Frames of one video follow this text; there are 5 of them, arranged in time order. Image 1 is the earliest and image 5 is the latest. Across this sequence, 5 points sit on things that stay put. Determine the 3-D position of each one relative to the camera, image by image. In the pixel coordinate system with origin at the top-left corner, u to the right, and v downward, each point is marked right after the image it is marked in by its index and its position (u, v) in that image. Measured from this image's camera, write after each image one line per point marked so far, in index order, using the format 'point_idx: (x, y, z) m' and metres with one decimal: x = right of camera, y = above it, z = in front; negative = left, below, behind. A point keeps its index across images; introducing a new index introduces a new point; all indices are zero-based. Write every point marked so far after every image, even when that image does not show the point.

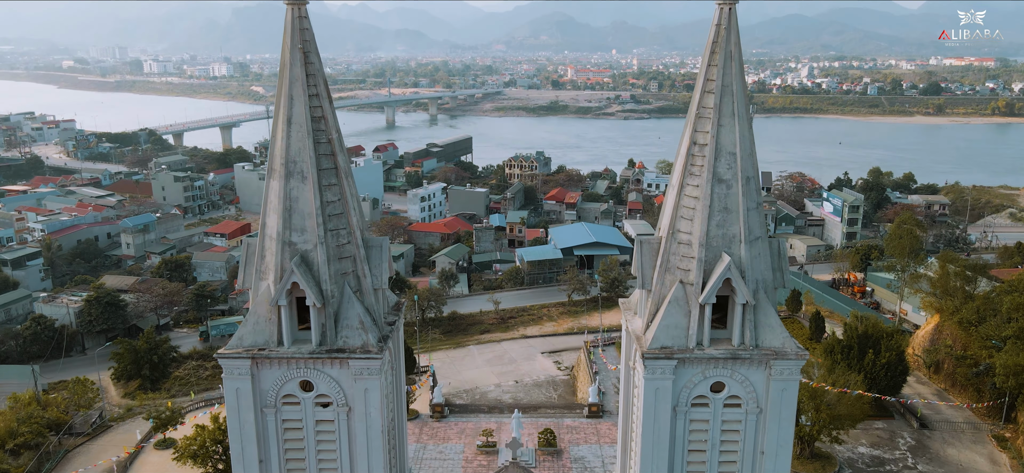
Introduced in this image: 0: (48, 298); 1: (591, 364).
0: (-10.4, -1.4, +16.8) m
1: (+1.2, -2.0, +11.5) m
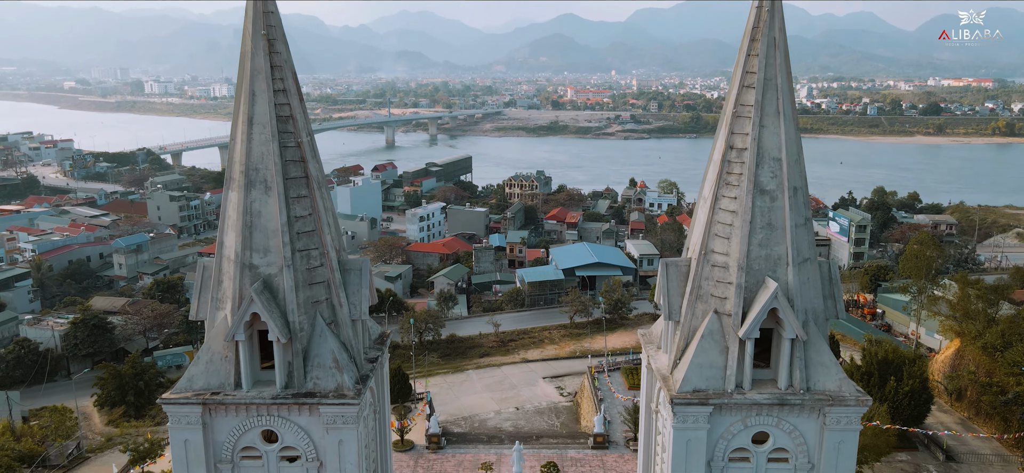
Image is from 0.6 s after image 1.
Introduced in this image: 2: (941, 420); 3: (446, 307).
0: (-10.4, -1.8, +16.3) m
1: (+1.2, -2.3, +11.0) m
2: (+5.8, -2.5, +10.1) m
3: (-1.5, -1.7, +17.7) m
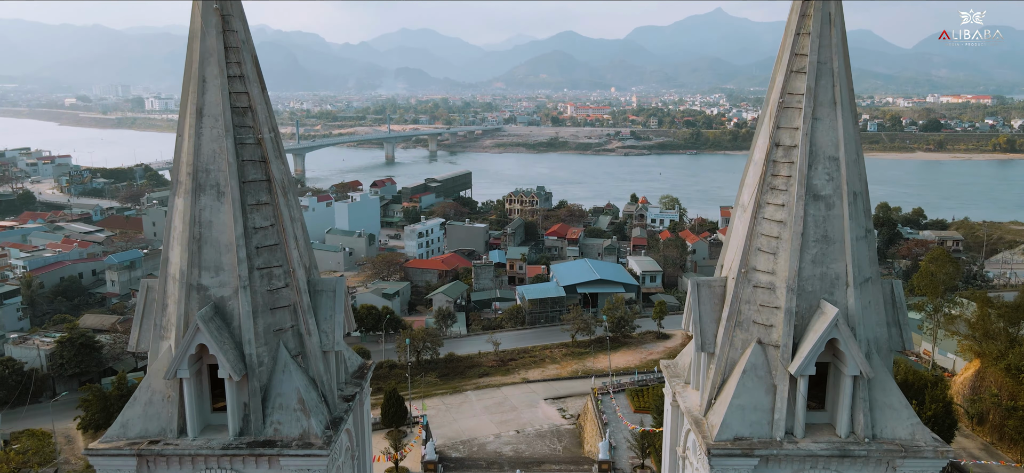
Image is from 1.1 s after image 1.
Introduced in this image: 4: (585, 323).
0: (-10.4, -2.2, +15.8) m
1: (+1.2, -2.5, +10.5) m
2: (+5.8, -2.7, +9.6) m
3: (-1.5, -2.0, +17.3) m
4: (+1.6, -1.9, +16.5) m
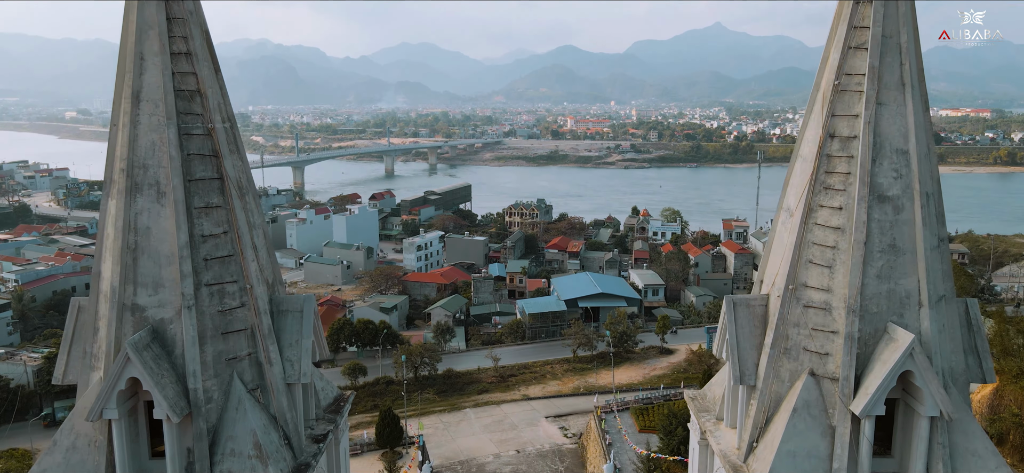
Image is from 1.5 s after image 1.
0: (-10.4, -2.4, +15.4) m
1: (+1.2, -2.7, +10.1) m
2: (+5.8, -2.8, +9.2) m
3: (-1.5, -2.3, +16.9) m
4: (+1.6, -2.2, +16.1) m
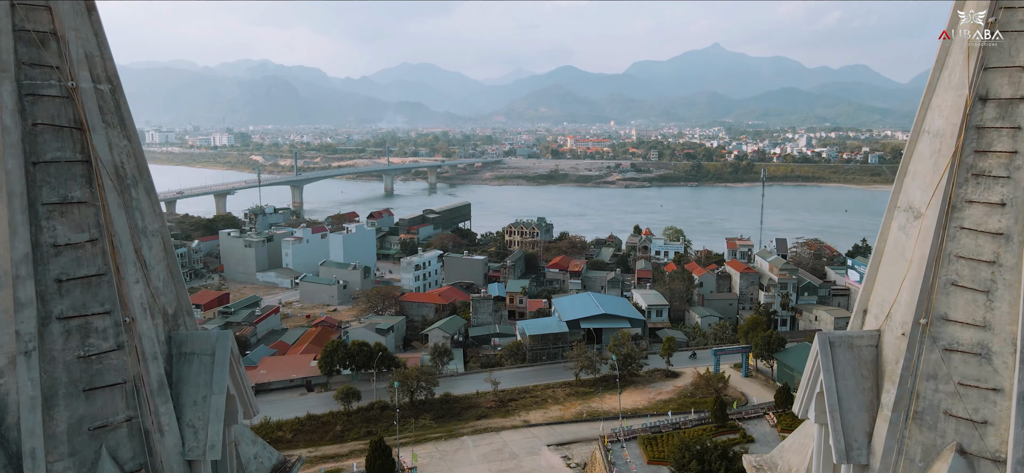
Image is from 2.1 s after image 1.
0: (-10.4, -2.8, +14.7) m
1: (+1.2, -2.9, +9.5) m
2: (+5.8, -3.0, +8.5) m
3: (-1.5, -2.7, +16.2) m
4: (+1.6, -2.6, +15.4) m
